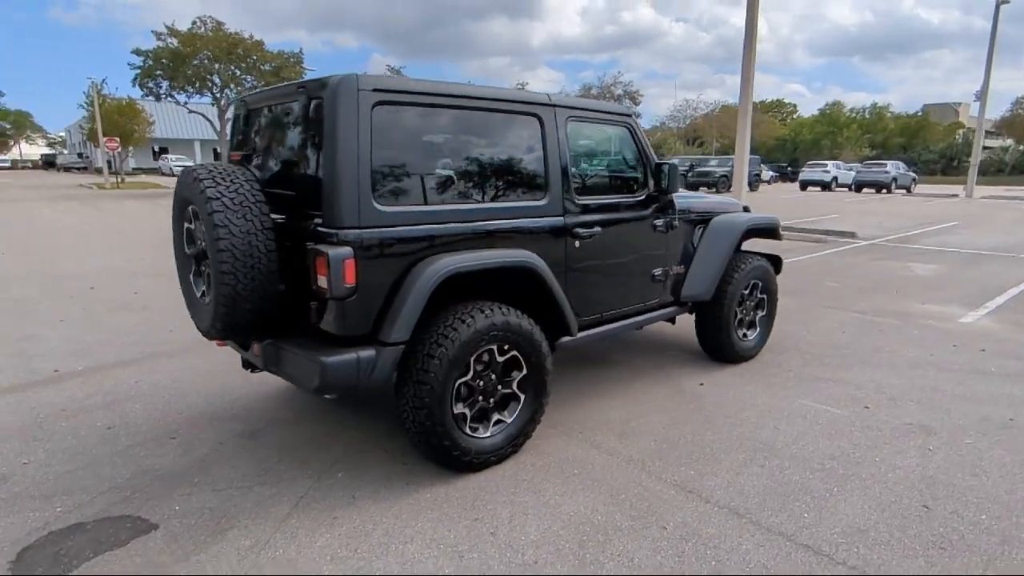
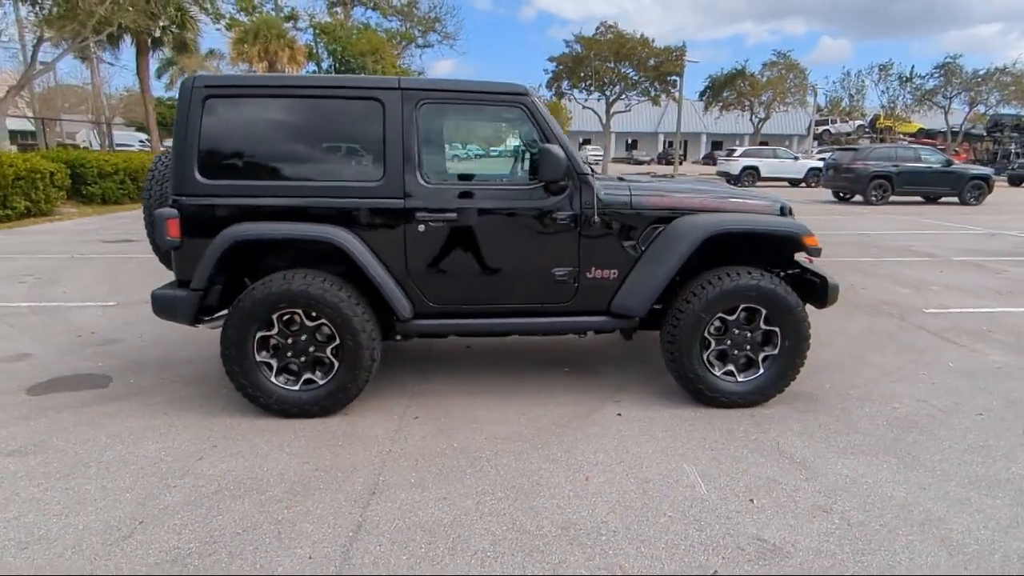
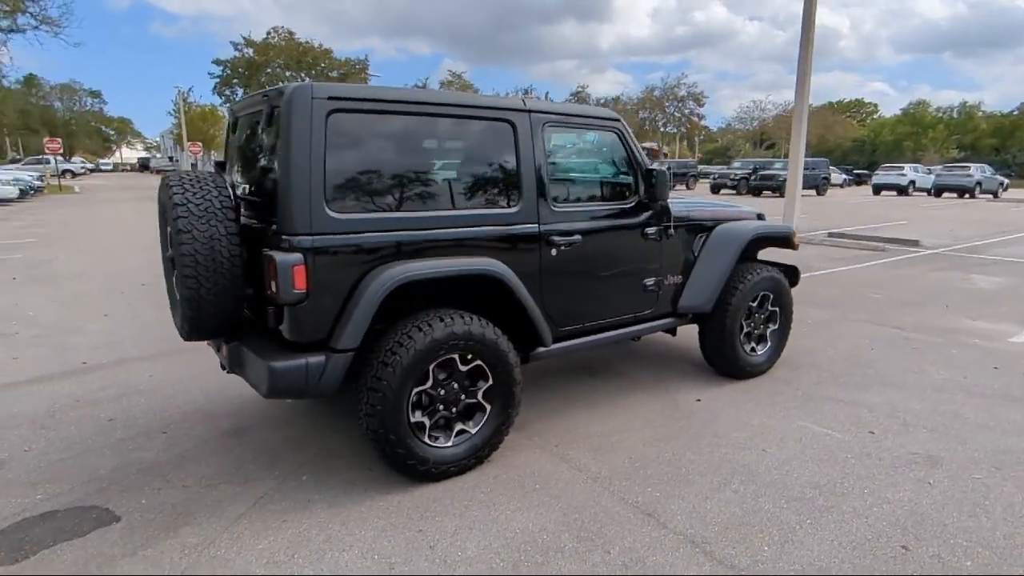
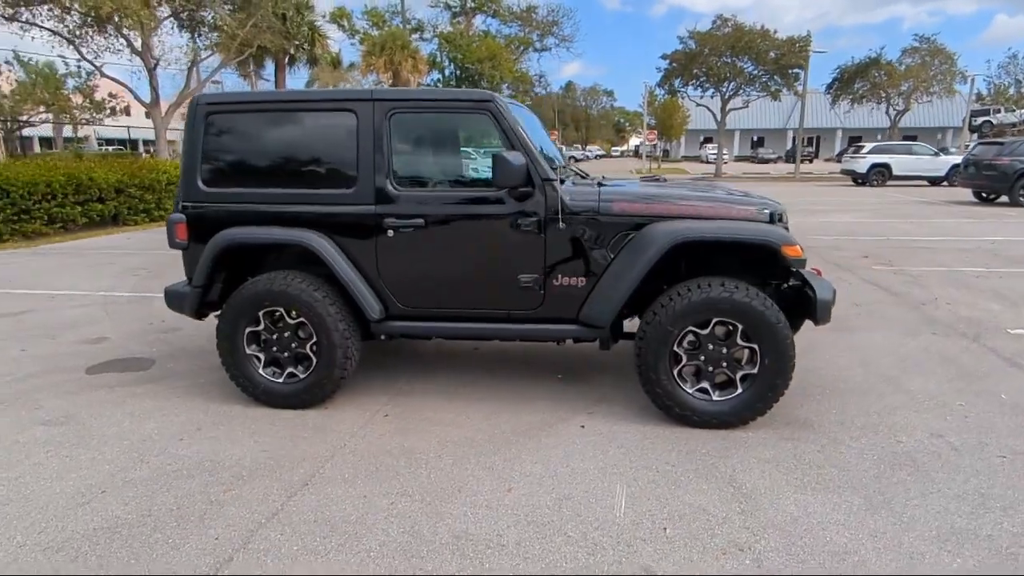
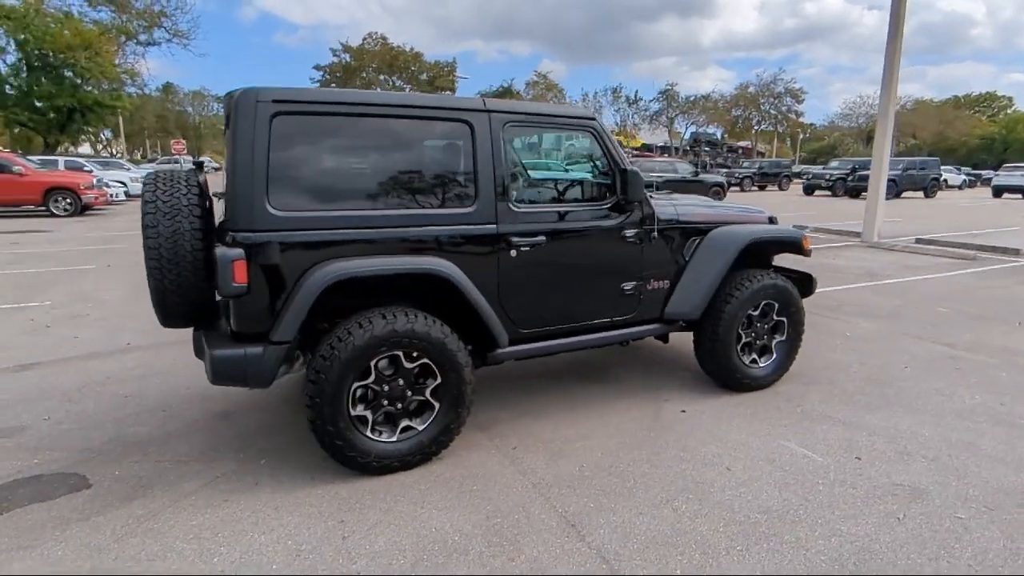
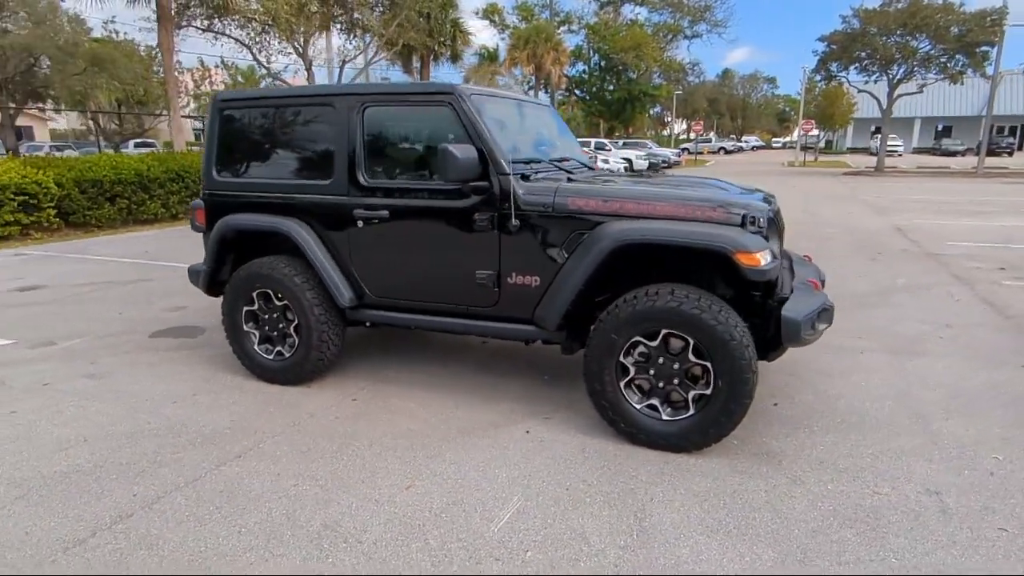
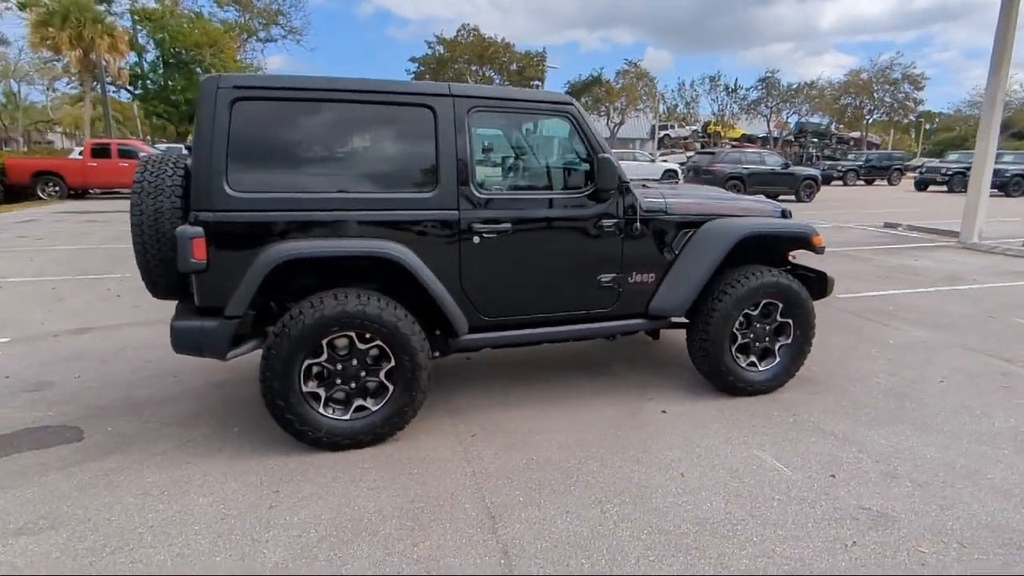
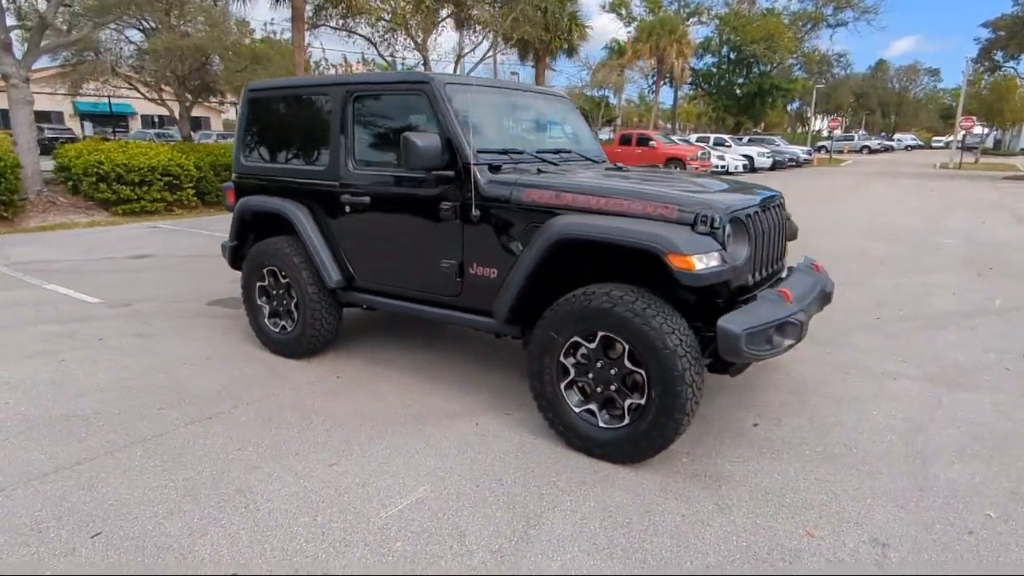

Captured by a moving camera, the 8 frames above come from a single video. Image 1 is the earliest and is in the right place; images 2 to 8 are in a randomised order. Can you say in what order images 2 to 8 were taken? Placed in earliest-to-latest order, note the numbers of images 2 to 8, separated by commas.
3, 5, 7, 2, 4, 6, 8
